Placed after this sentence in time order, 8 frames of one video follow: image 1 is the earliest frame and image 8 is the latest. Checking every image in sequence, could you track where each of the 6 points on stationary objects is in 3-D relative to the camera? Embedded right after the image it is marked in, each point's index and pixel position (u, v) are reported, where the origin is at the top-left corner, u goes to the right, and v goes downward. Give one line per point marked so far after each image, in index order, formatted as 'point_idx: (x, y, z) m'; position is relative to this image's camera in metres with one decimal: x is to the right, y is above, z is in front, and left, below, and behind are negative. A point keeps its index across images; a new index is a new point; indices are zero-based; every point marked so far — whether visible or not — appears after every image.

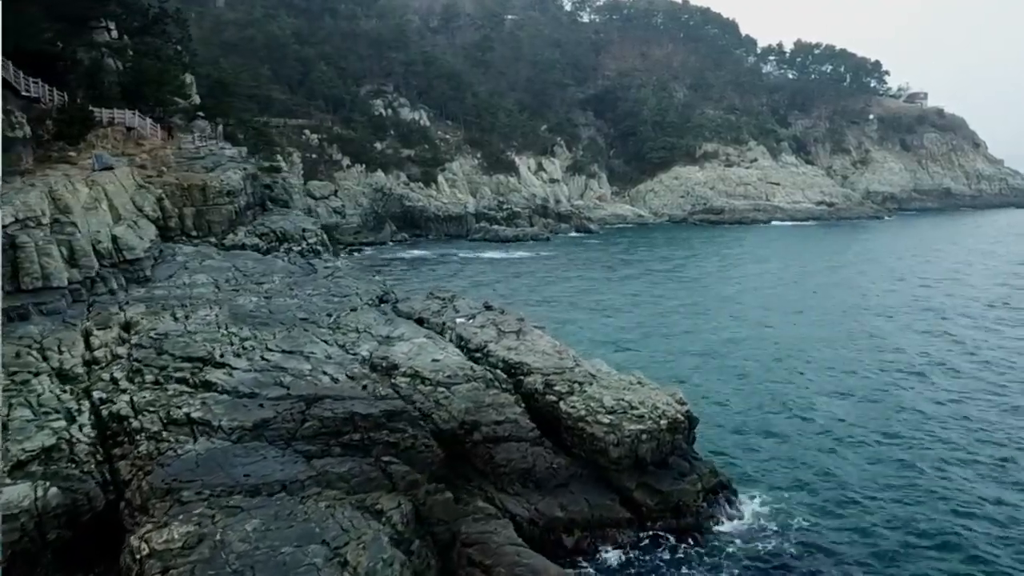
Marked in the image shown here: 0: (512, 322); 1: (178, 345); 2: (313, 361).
0: (0.0, -0.9, +19.8) m
1: (-6.9, -1.2, +16.6) m
2: (-4.1, -1.5, +16.8) m
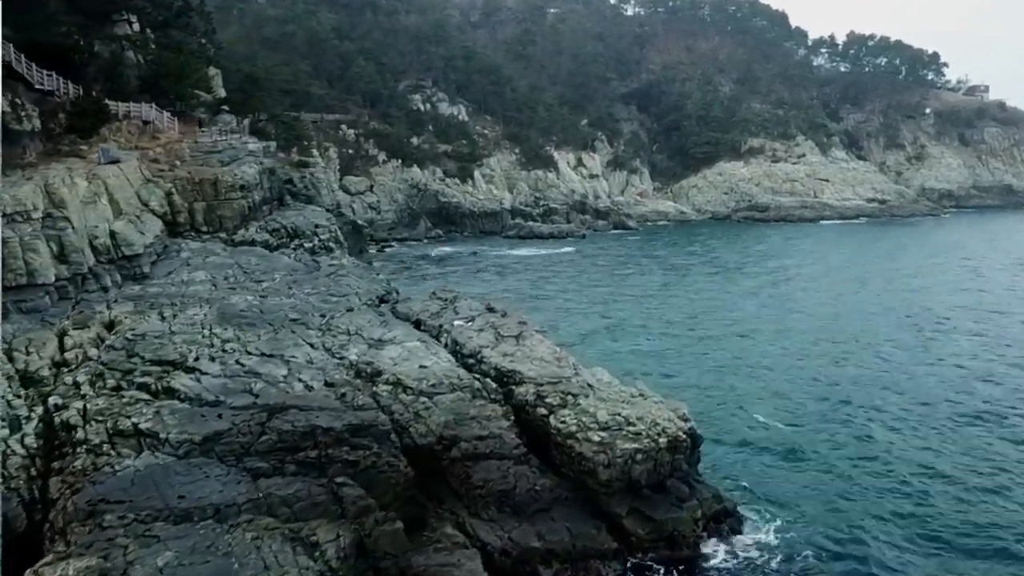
0: (0.0, -0.9, +18.6) m
1: (-7.0, -1.2, +15.8) m
2: (-4.3, -1.5, +15.8) m
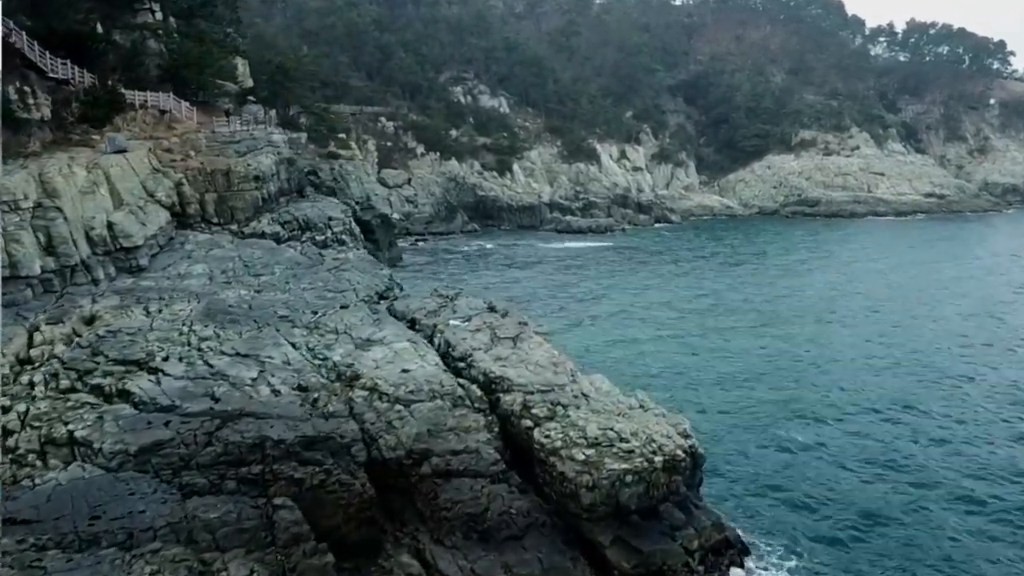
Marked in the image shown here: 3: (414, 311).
0: (0.0, -0.8, +17.2) m
1: (-7.2, -1.1, +14.9) m
2: (-4.5, -1.4, +14.7) m
3: (-2.3, -0.5, +18.7) m
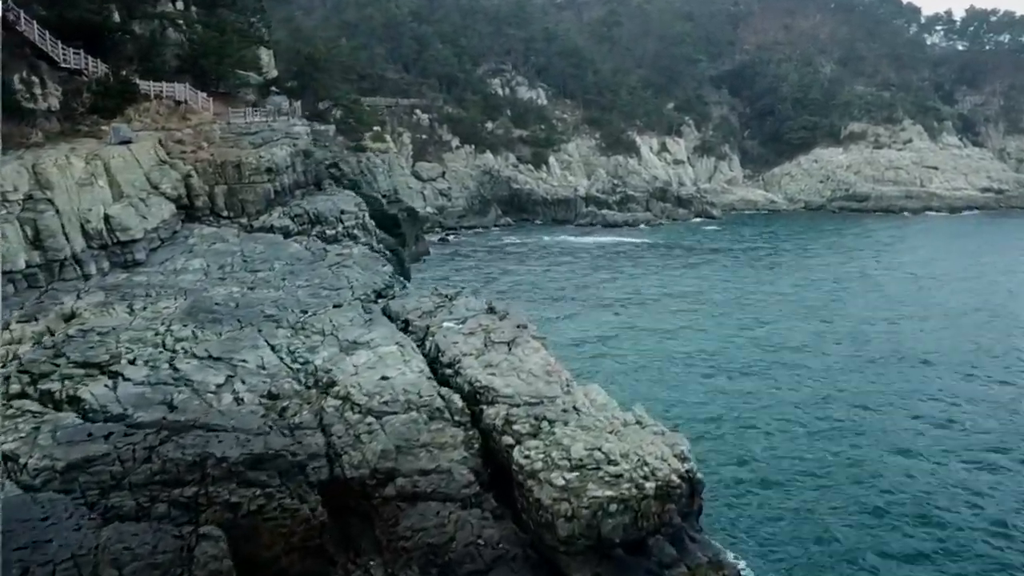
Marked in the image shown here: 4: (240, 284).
0: (-0.1, -0.8, +16.0) m
1: (-7.4, -1.0, +14.0) m
2: (-4.7, -1.4, +13.8) m
3: (-2.2, -0.5, +17.6) m
4: (-6.6, +0.1, +19.6) m
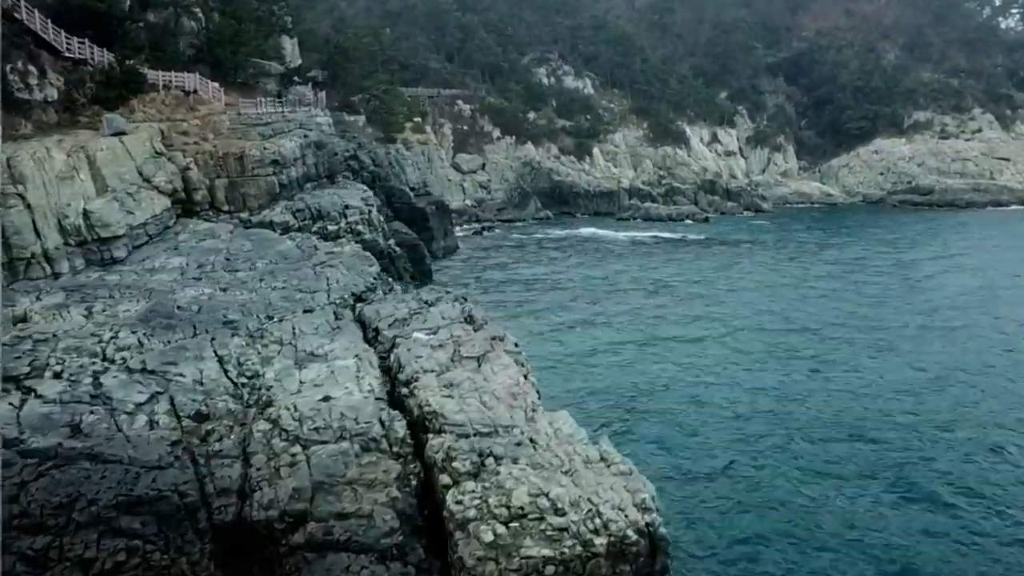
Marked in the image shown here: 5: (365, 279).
0: (-0.5, -1.0, +14.4) m
1: (-8.0, -1.1, +12.9) m
2: (-5.3, -1.5, +12.5) m
3: (-2.6, -0.6, +16.1) m
4: (-6.8, +0.1, +18.4) m
5: (-3.4, +0.2, +19.0) m
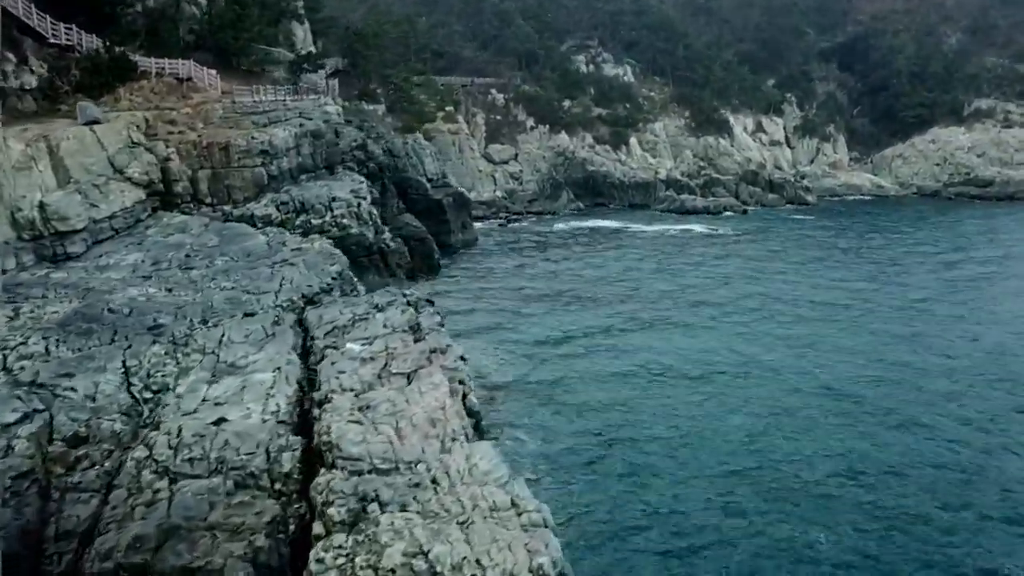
0: (-1.5, -1.1, +12.8) m
1: (-9.0, -1.1, +11.8) m
2: (-6.4, -1.6, +11.2) m
3: (-3.4, -0.7, +14.6) m
4: (-7.4, +0.1, +17.2) m
5: (-4.1, +0.2, +17.6) m
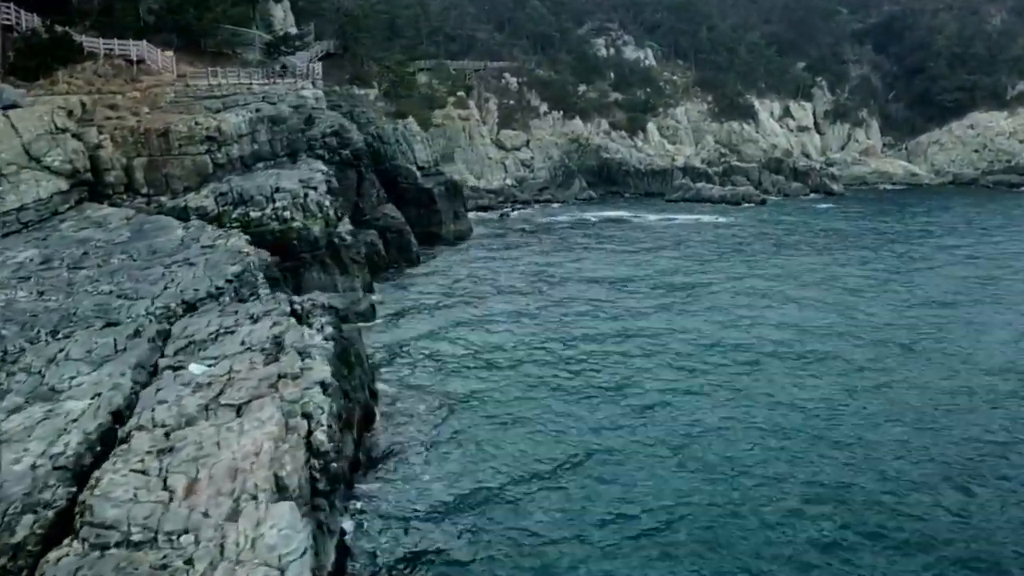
0: (-3.3, -1.3, +10.7) m
1: (-10.9, -1.3, +10.1) m
2: (-8.2, -1.8, +9.3) m
3: (-5.1, -0.8, +12.6) m
4: (-9.0, +0.1, +15.4) m
5: (-5.6, +0.1, +15.6) m
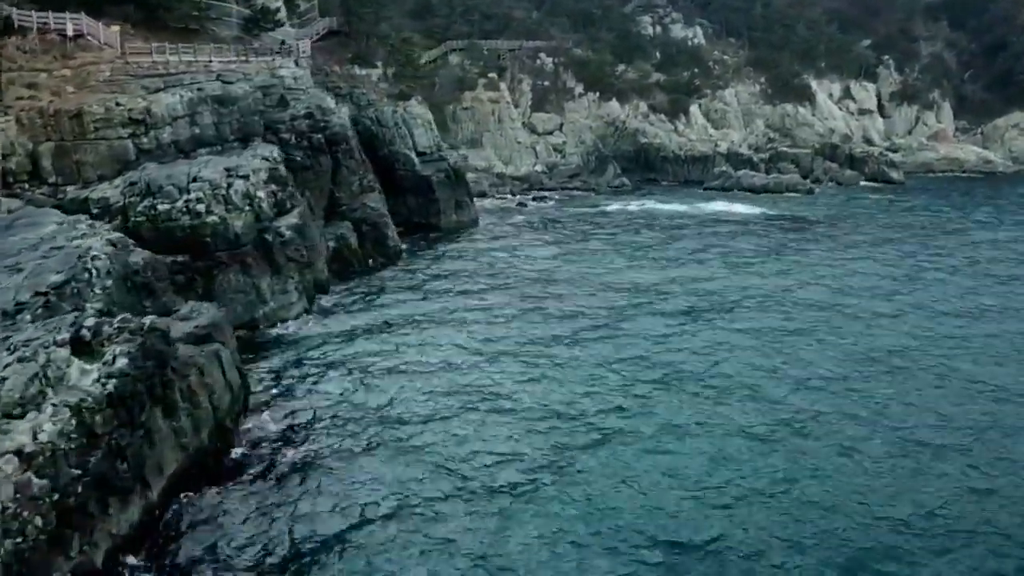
0: (-5.7, -1.6, +7.8) m
1: (-13.3, -1.5, +7.8) m
2: (-10.7, -2.1, +6.8) m
3: (-7.4, -1.1, +9.8) m
4: (-11.0, -0.1, +12.8) m
5: (-7.6, -0.1, +12.8) m
